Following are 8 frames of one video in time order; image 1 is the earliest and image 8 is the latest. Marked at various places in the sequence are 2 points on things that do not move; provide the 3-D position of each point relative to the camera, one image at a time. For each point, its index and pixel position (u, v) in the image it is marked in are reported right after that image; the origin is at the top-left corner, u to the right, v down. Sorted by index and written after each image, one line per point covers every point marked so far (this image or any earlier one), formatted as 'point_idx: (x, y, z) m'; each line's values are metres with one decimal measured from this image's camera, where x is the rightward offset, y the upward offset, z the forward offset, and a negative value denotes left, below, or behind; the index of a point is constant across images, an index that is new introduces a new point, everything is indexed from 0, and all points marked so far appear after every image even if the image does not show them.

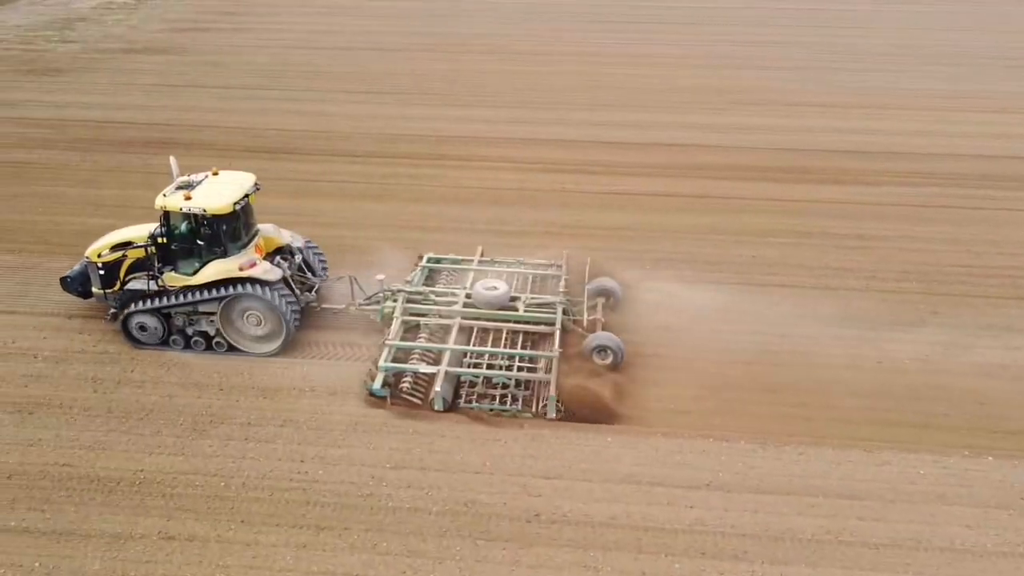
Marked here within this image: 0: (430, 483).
0: (-0.8, -1.9, +8.1) m
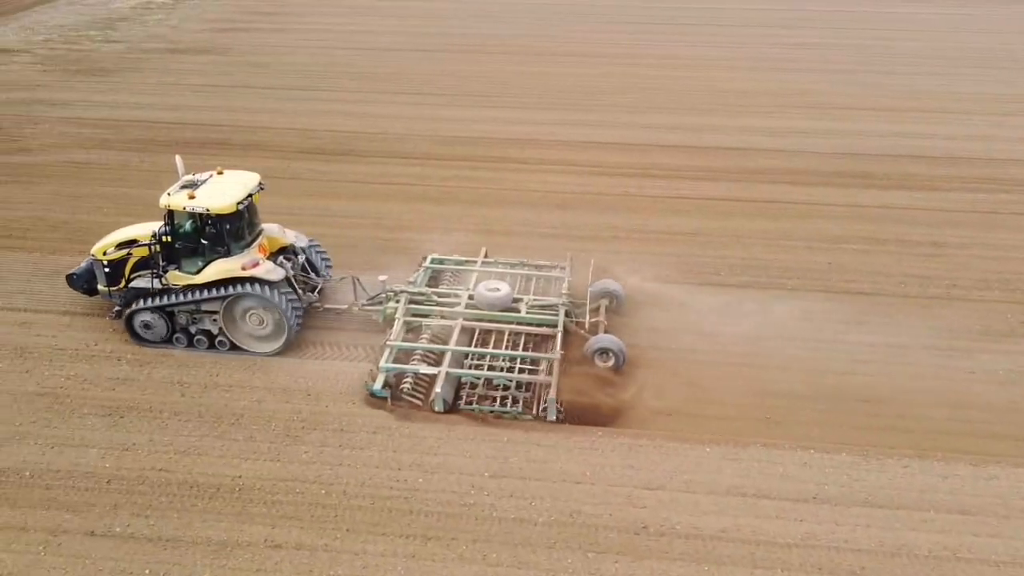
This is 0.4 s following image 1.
0: (+0.2, -2.0, +8.0) m
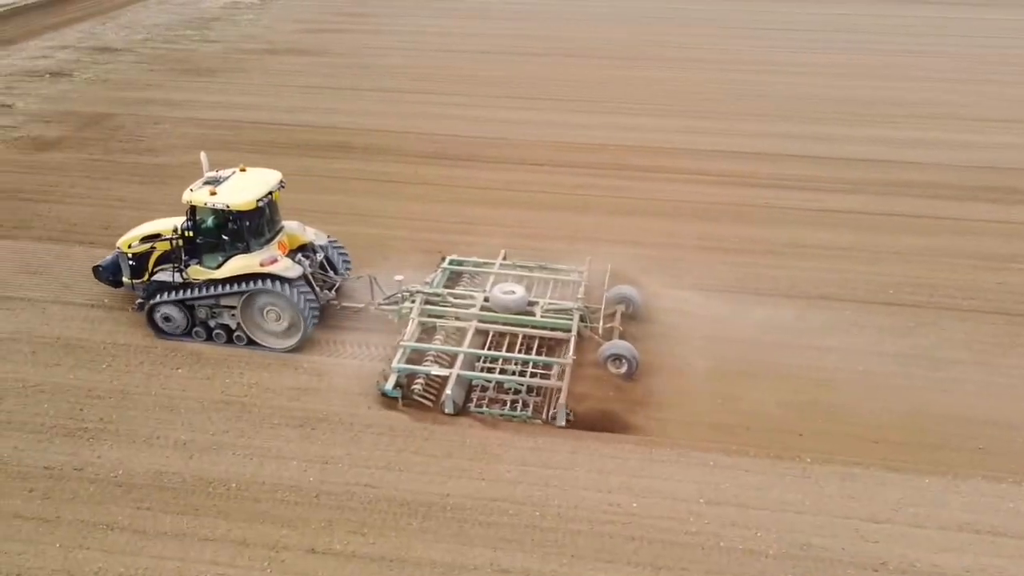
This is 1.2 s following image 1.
0: (+2.3, -2.2, +7.7) m
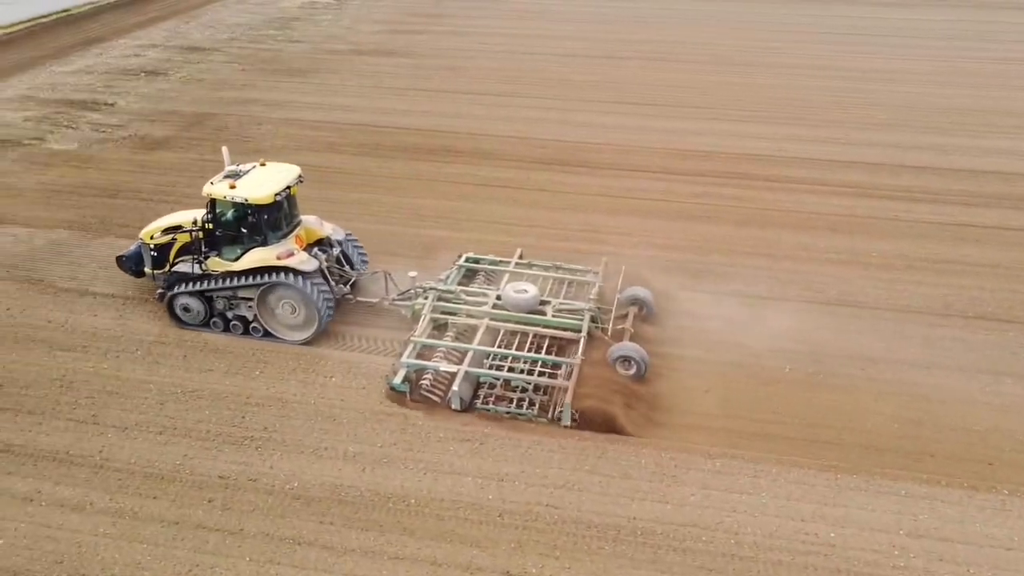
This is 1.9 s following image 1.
0: (+4.1, -2.4, +7.3) m
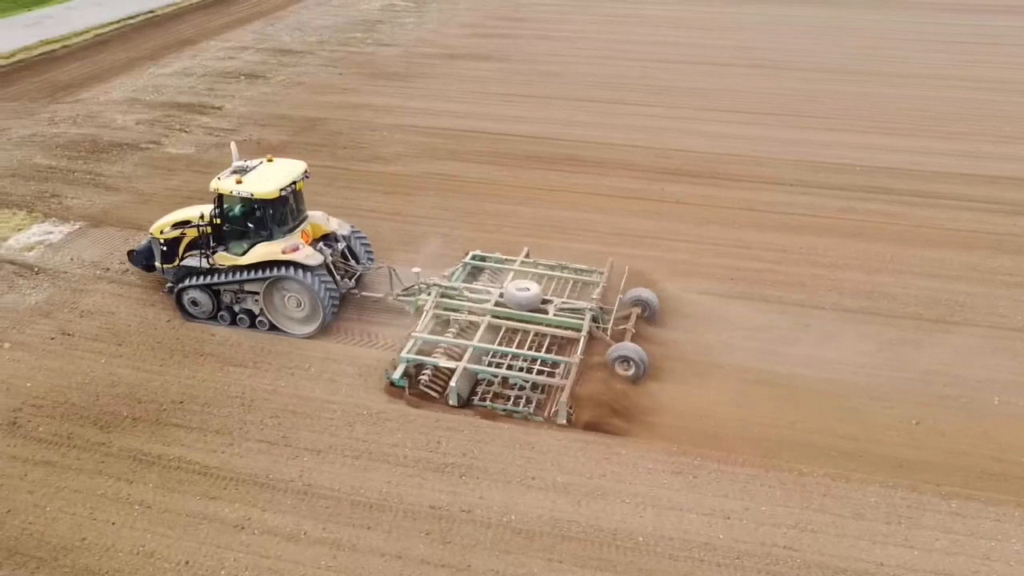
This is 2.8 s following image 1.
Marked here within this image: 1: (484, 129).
0: (+6.2, -2.7, +6.7) m
1: (-0.6, +3.5, +17.9) m
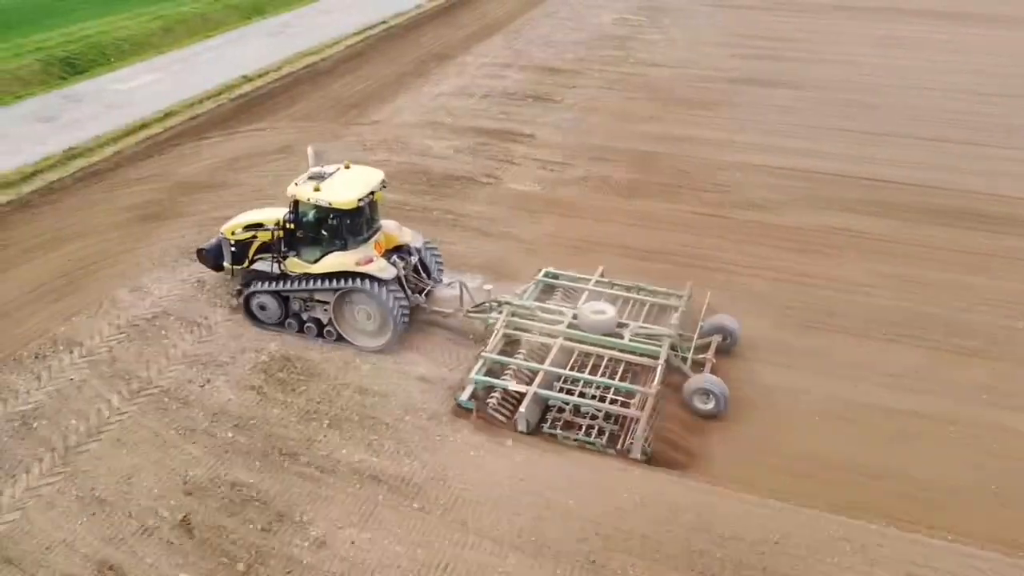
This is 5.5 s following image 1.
0: (+11.9, -4.2, +4.2) m
1: (+6.4, +2.3, +15.9) m
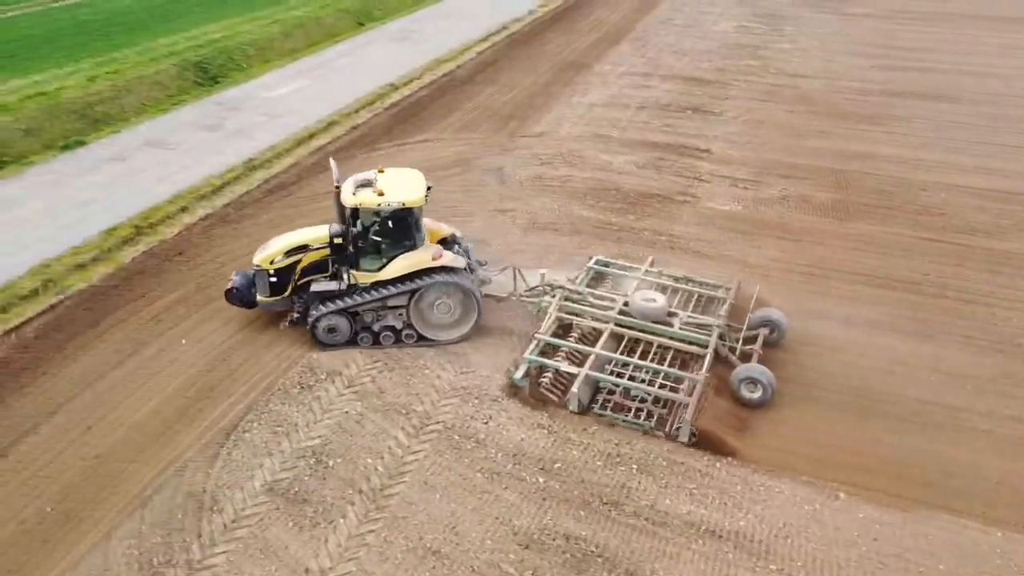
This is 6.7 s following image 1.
0: (+15.0, -4.8, +3.2) m
1: (+9.9, +1.8, +15.1) m
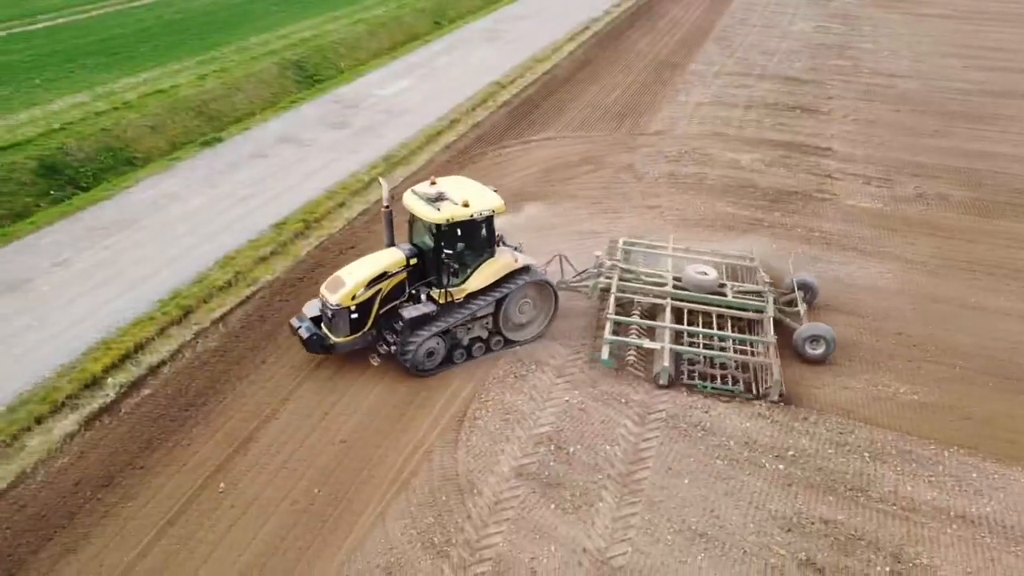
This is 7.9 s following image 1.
0: (+17.4, -4.8, +3.3) m
1: (+12.5, +1.8, +15.2) m
